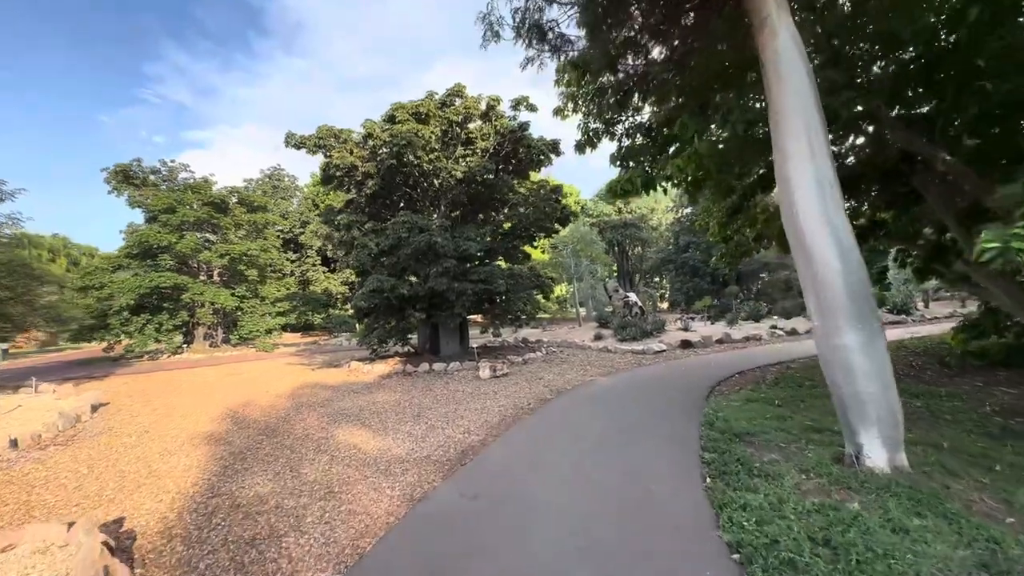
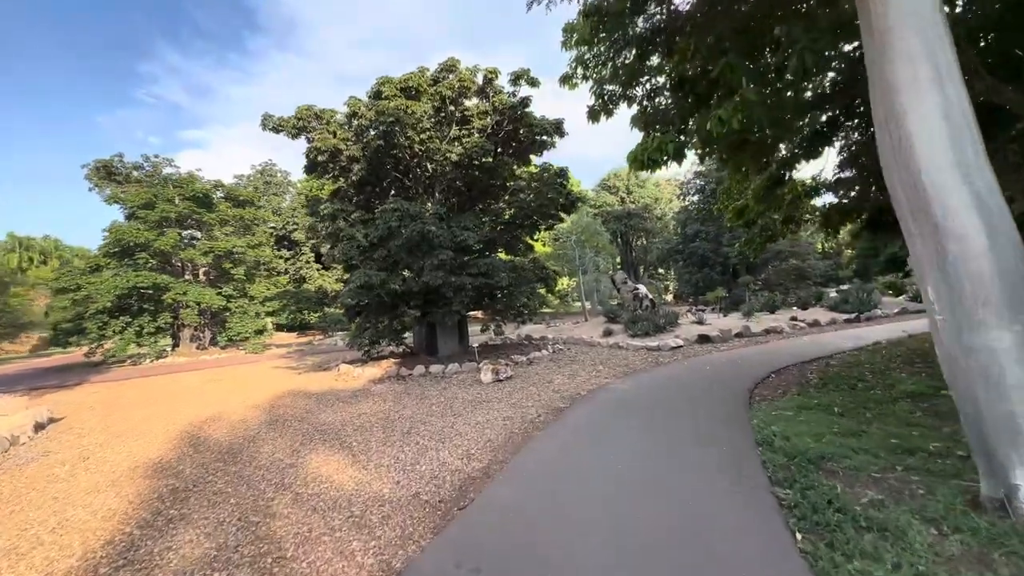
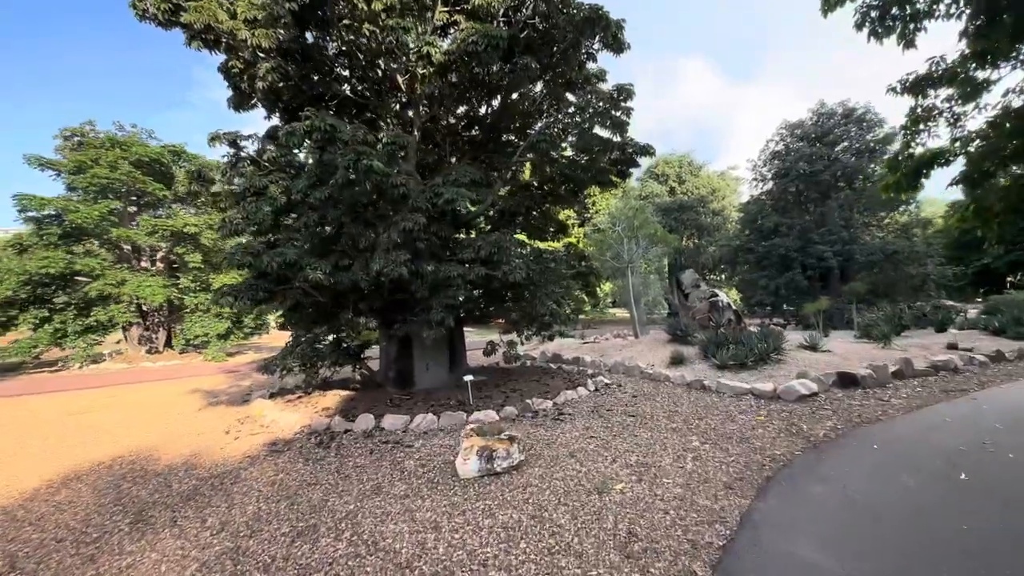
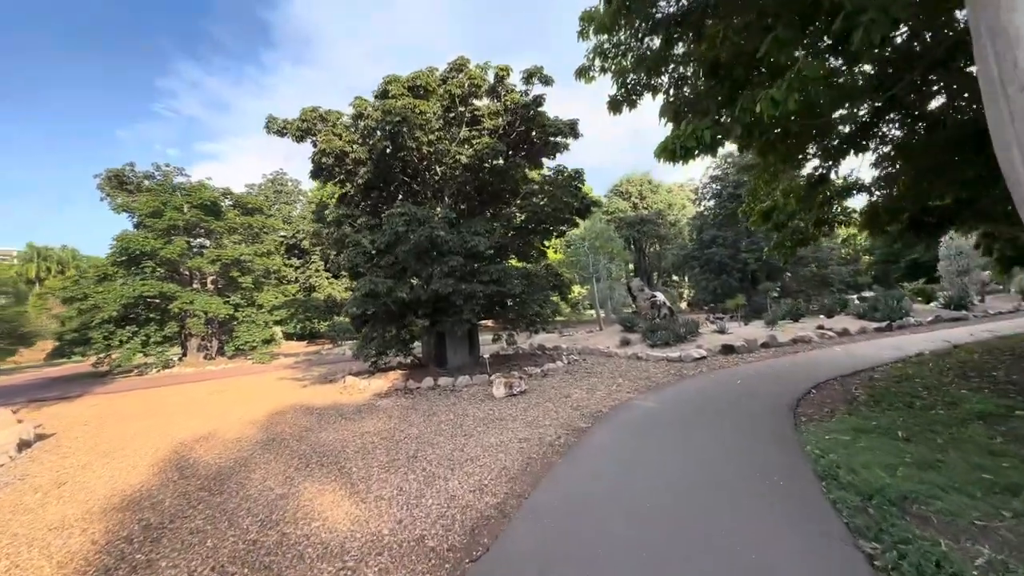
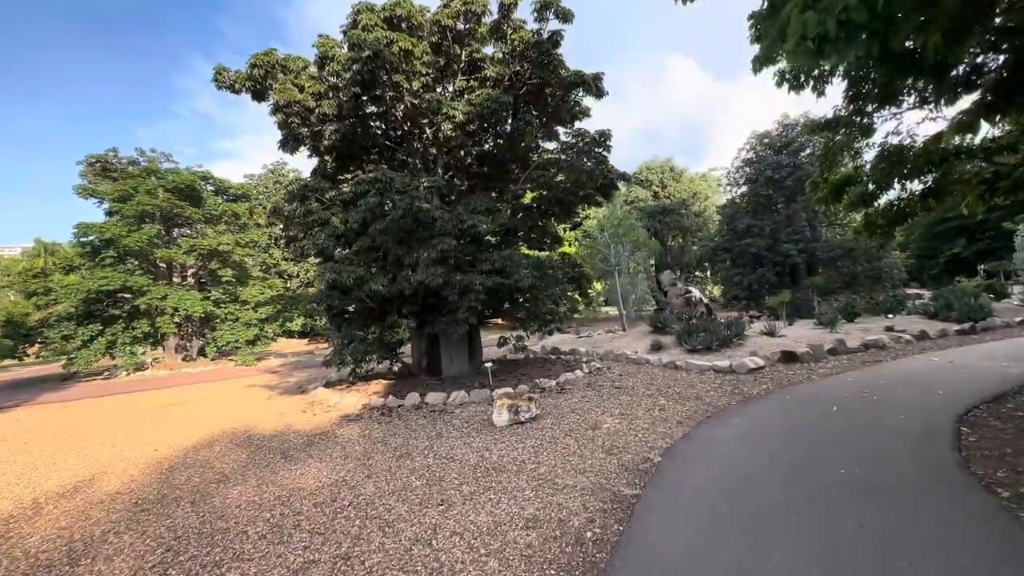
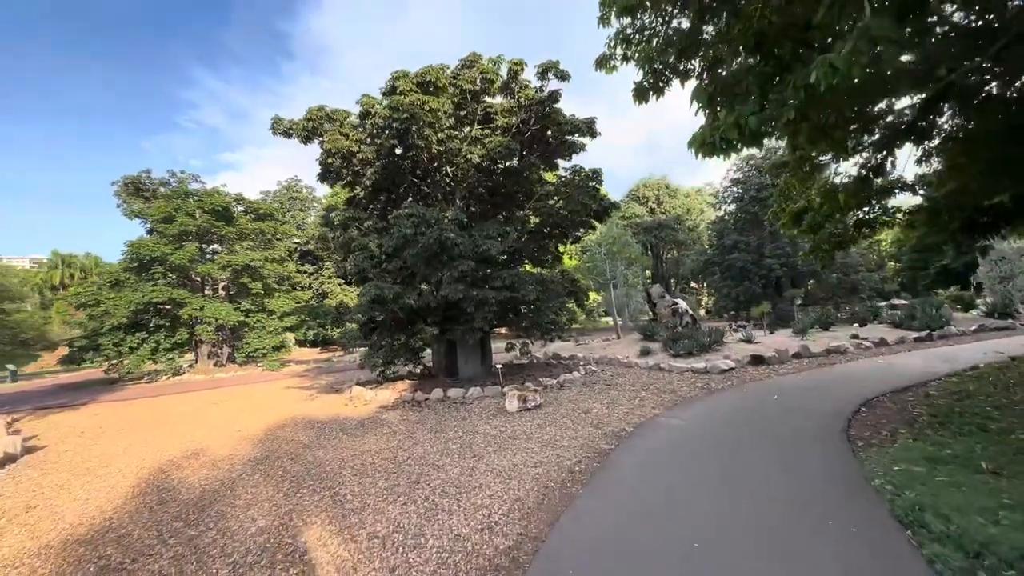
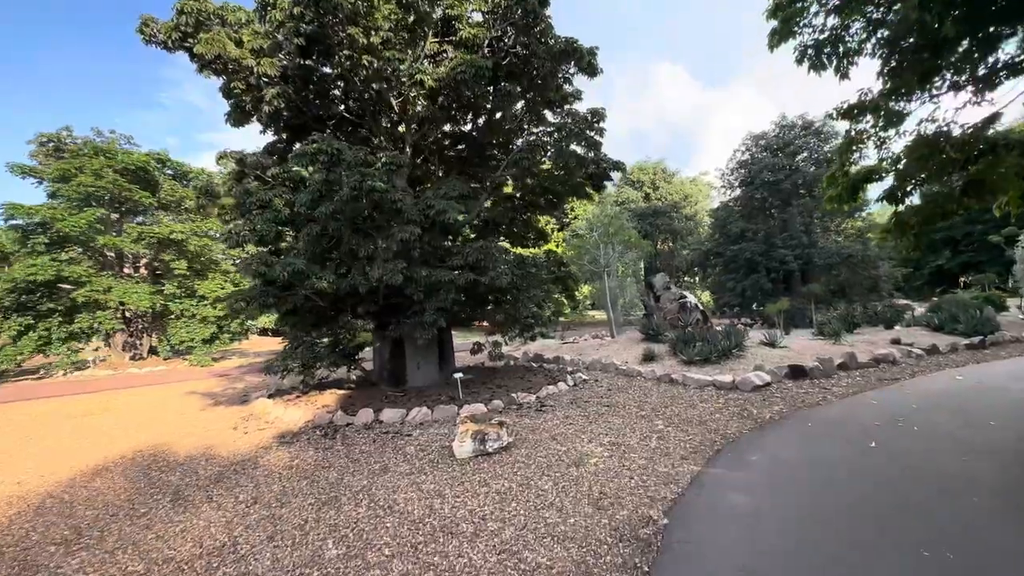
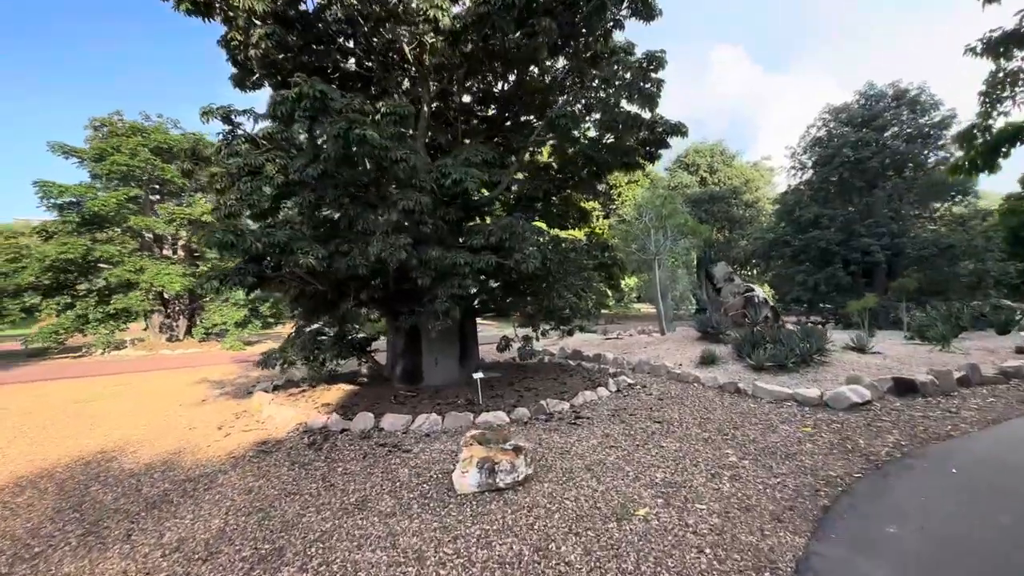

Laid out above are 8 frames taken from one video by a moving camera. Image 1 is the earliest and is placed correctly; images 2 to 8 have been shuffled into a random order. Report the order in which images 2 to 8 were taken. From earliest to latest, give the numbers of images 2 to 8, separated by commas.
2, 4, 6, 5, 7, 3, 8
